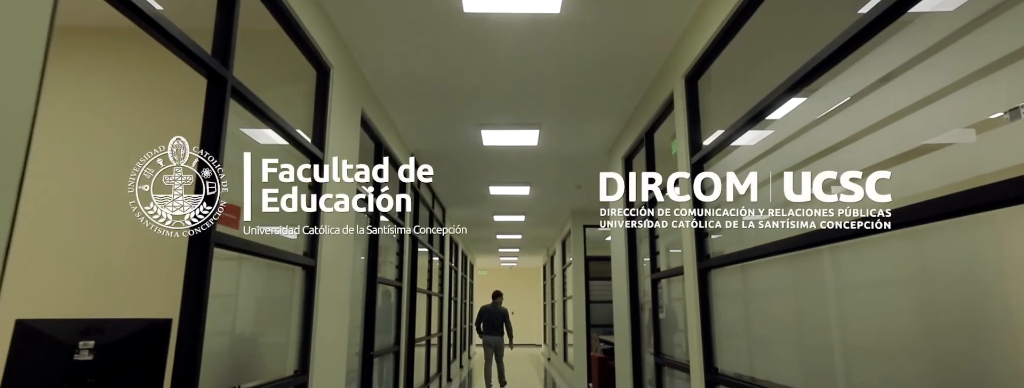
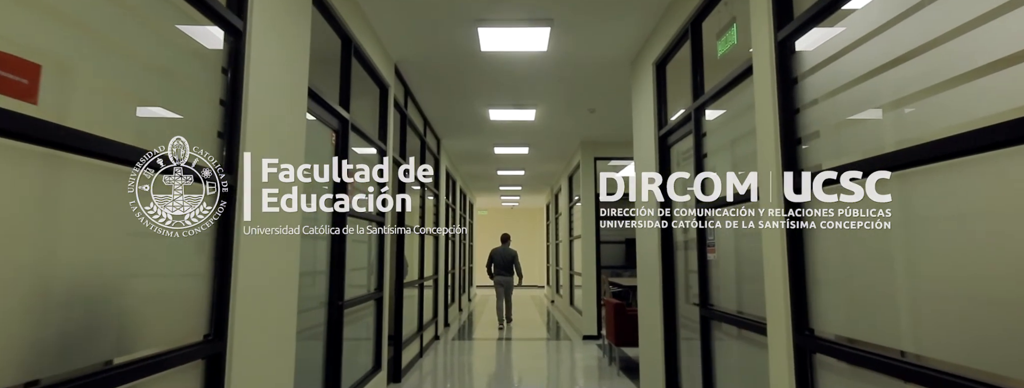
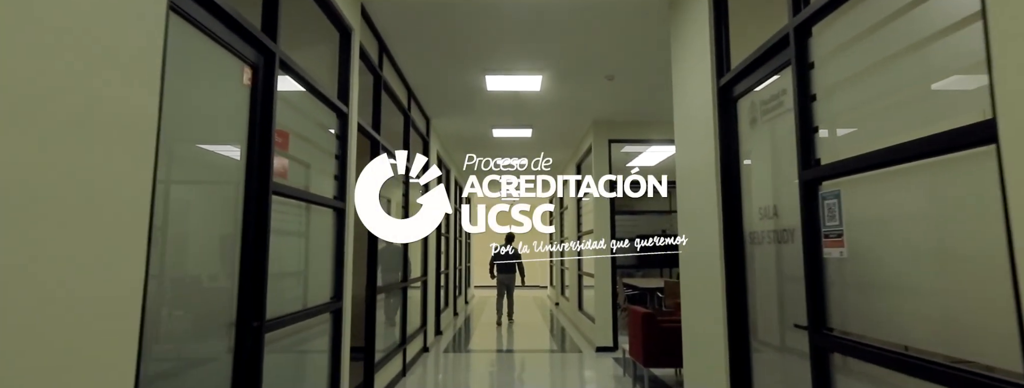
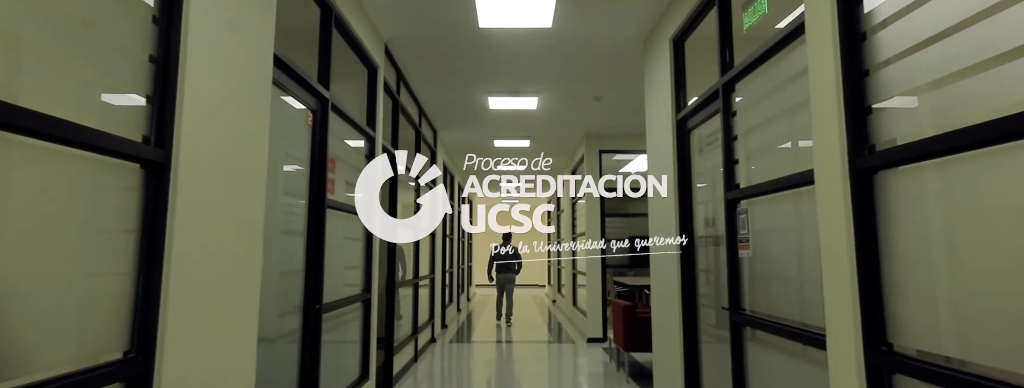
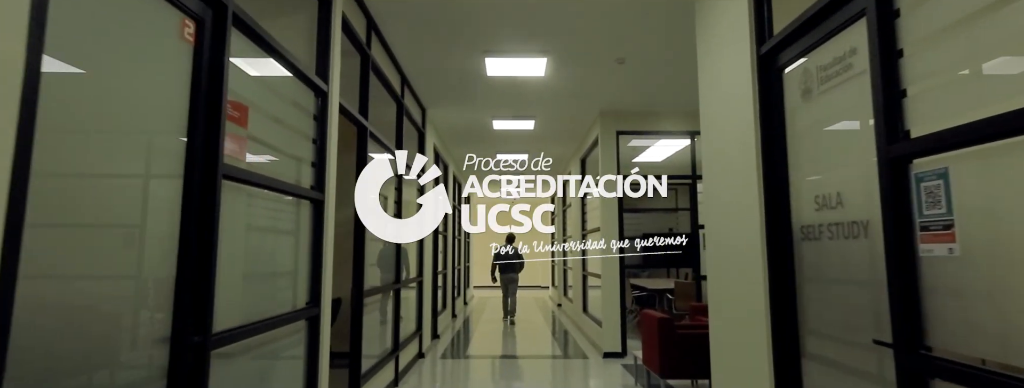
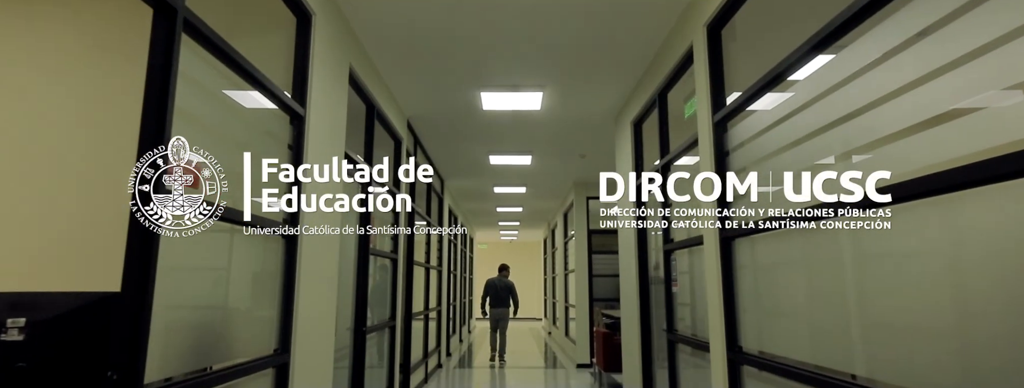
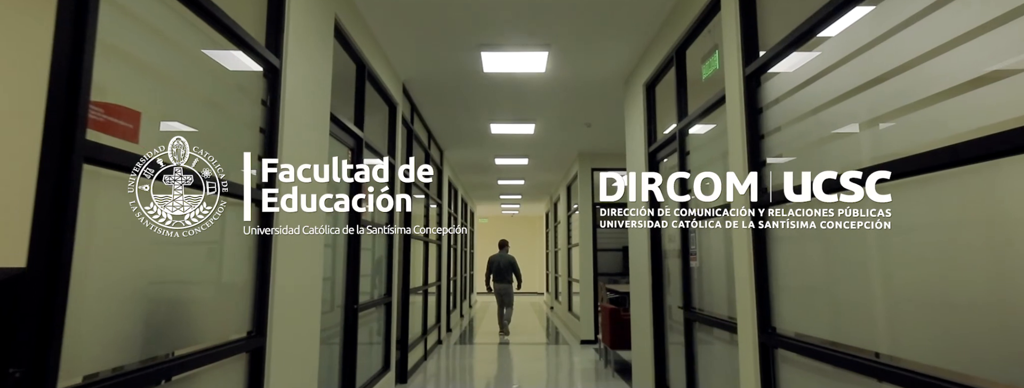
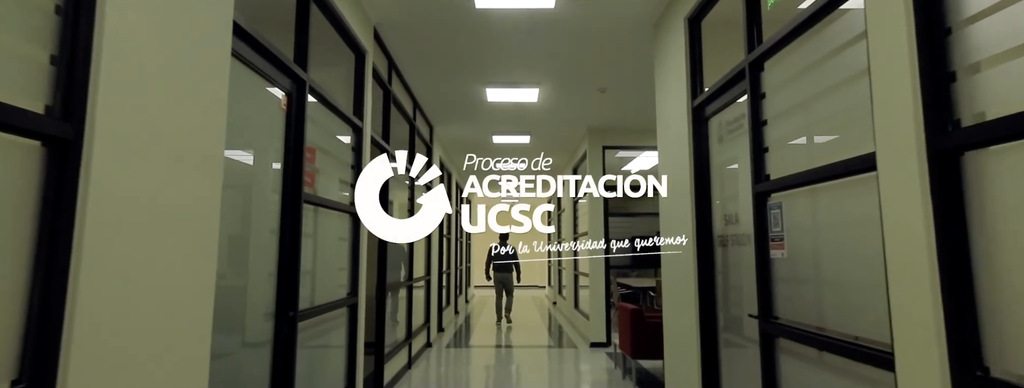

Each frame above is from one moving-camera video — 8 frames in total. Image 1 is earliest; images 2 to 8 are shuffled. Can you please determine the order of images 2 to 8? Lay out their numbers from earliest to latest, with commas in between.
6, 7, 2, 4, 8, 3, 5
